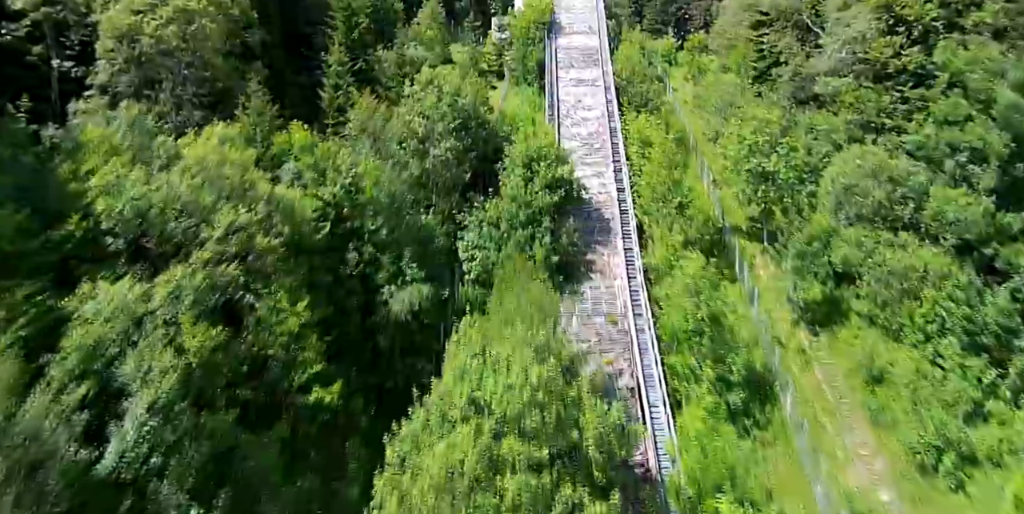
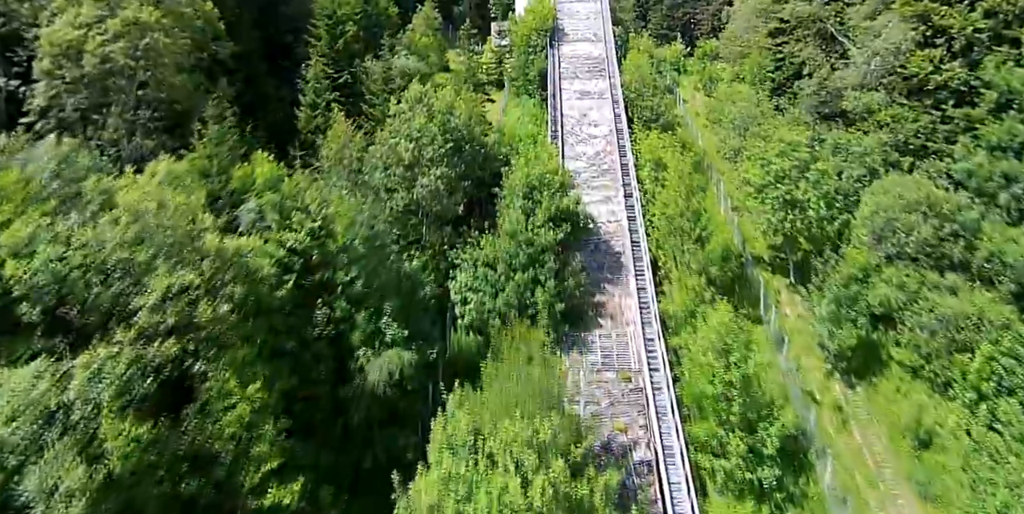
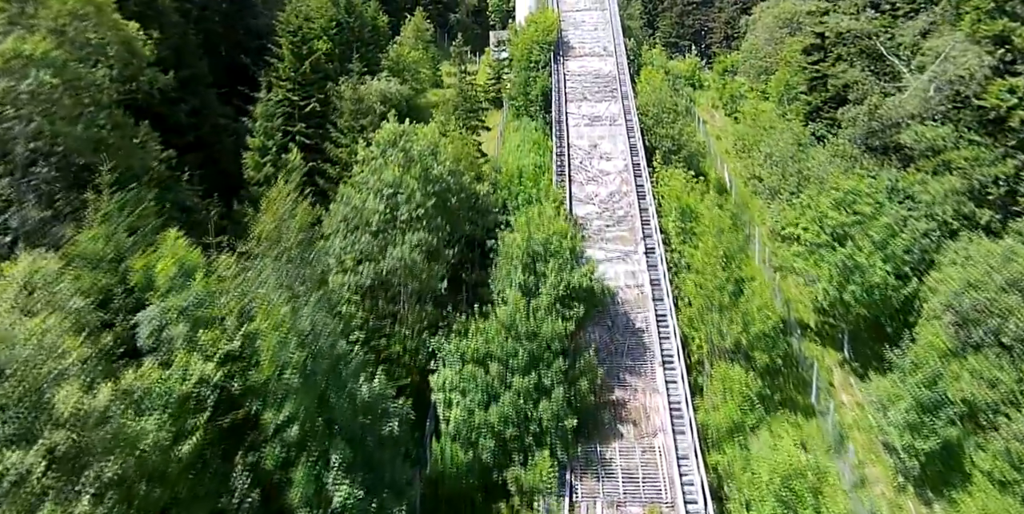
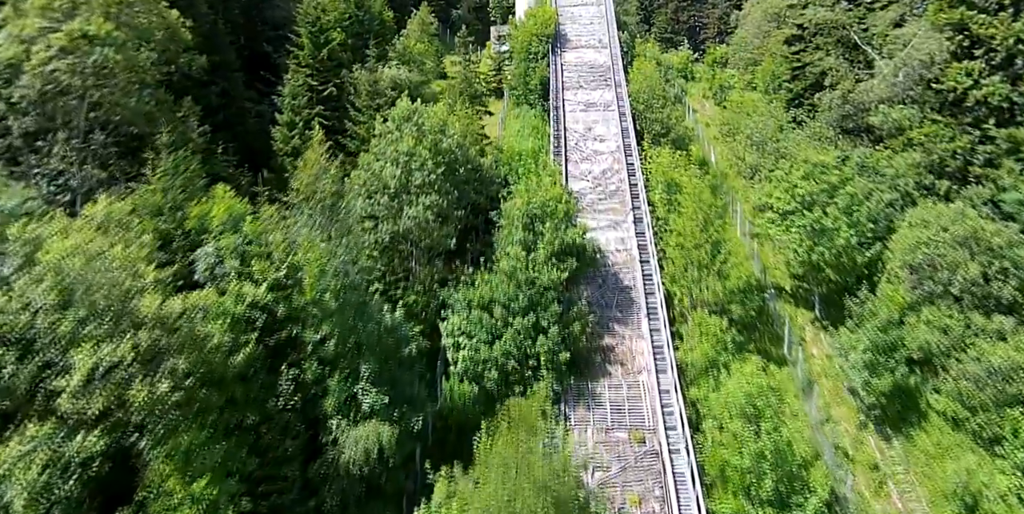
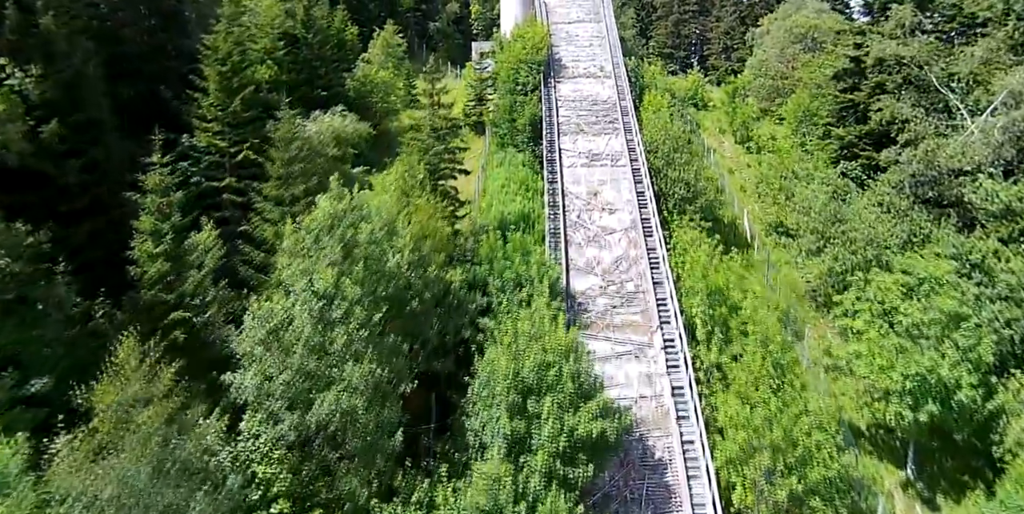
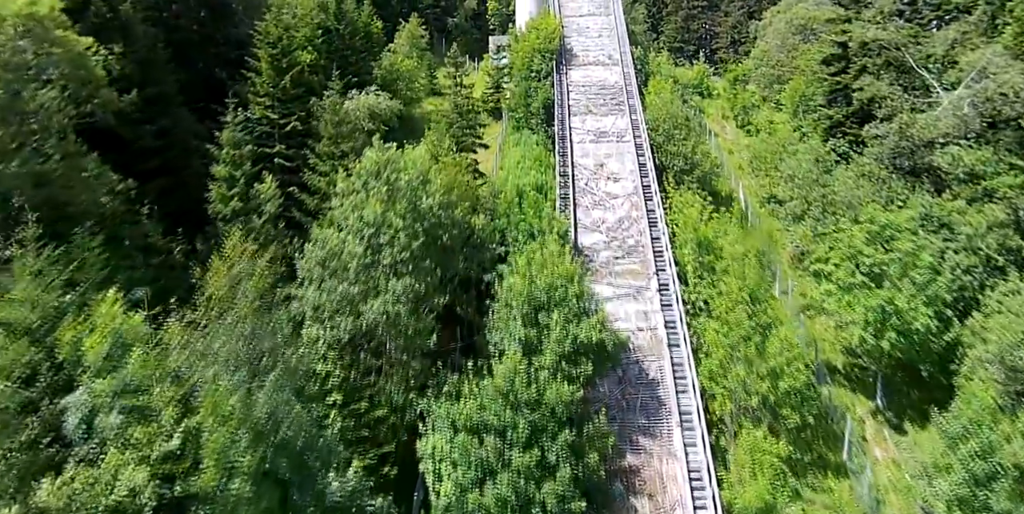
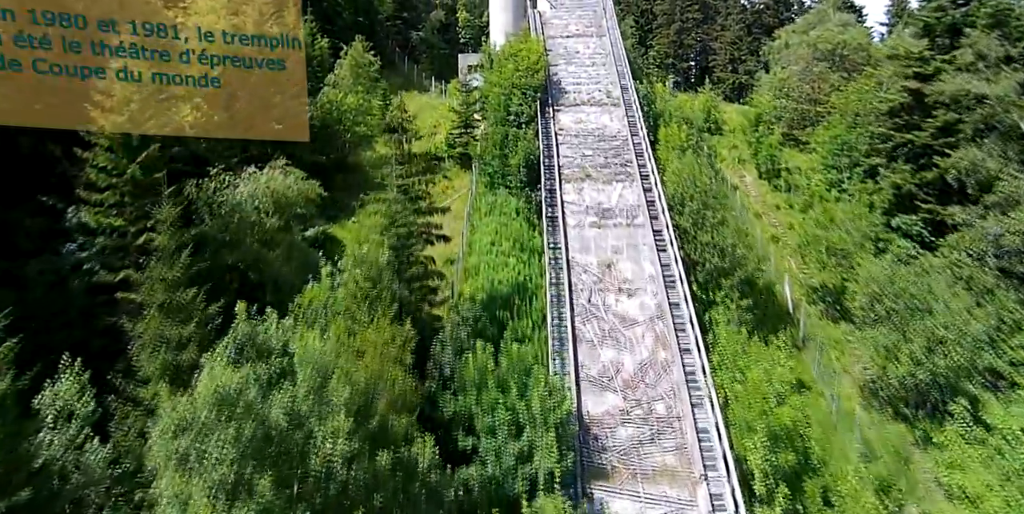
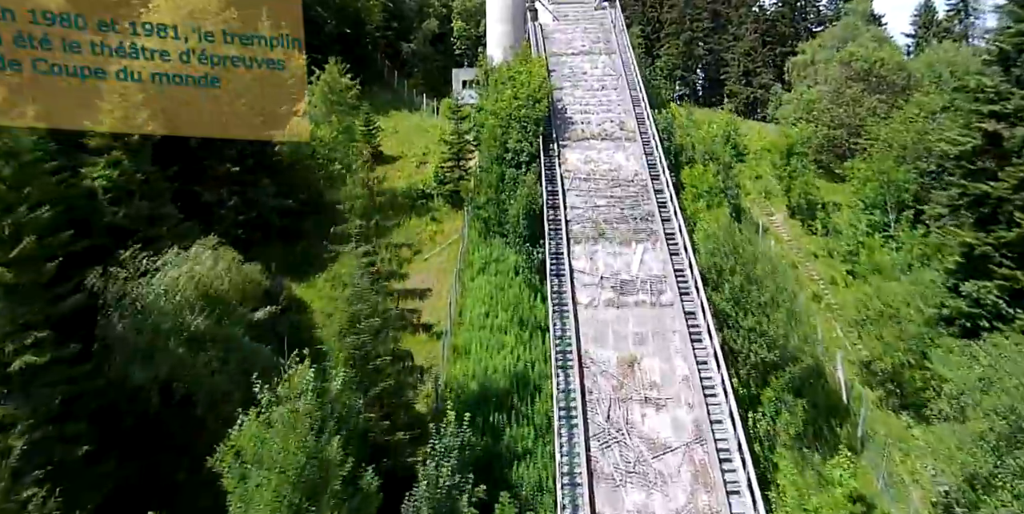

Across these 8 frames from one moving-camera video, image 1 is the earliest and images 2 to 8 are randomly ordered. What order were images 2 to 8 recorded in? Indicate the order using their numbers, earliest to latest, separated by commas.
2, 4, 3, 6, 5, 7, 8
